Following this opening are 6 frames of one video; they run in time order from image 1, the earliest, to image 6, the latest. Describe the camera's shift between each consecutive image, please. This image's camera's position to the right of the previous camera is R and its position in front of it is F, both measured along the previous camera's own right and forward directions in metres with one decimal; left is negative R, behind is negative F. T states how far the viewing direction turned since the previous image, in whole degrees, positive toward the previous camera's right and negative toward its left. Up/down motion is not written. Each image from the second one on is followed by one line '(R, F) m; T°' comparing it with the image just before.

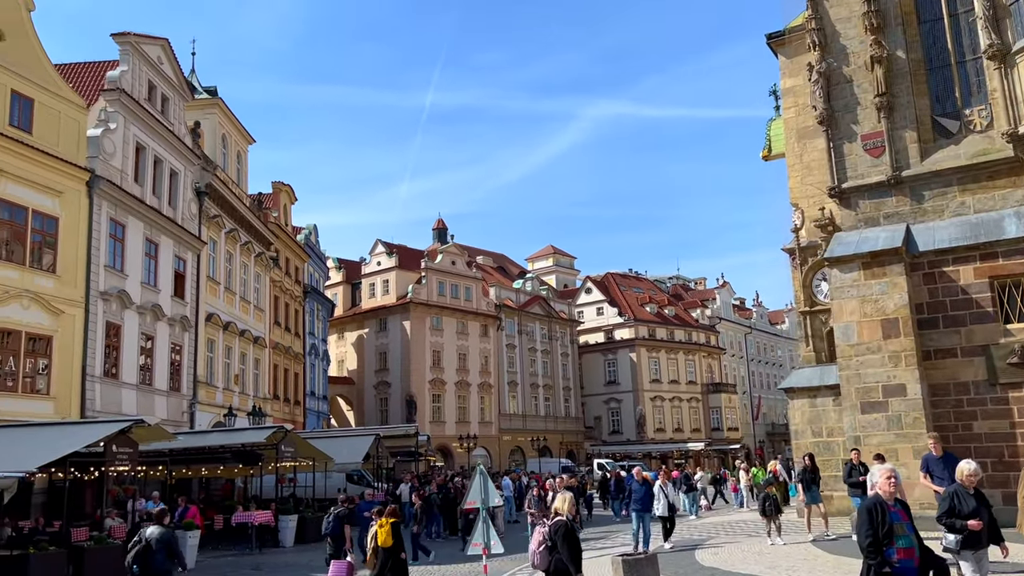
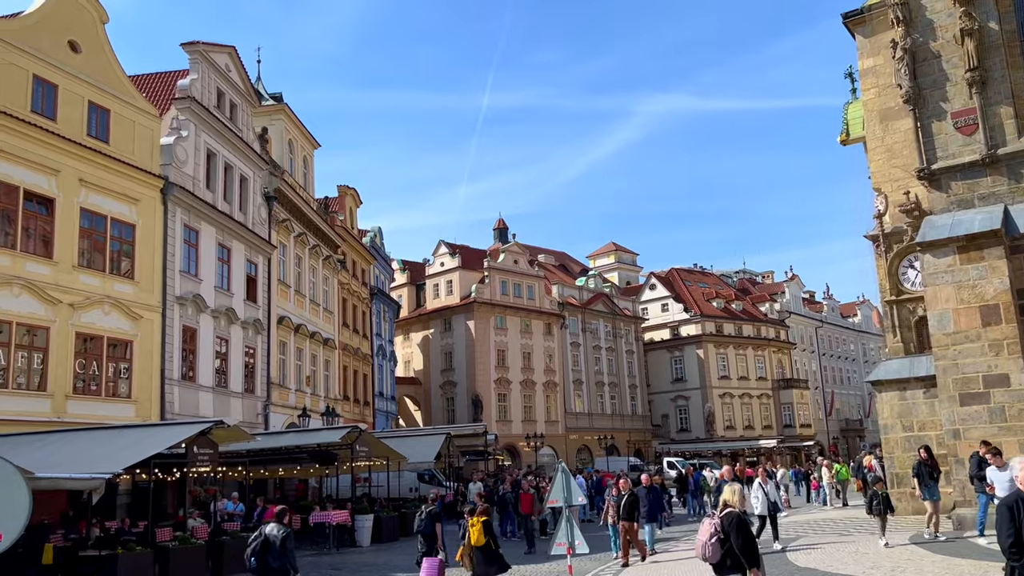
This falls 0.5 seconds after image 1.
(-0.3, +0.3) m; -4°
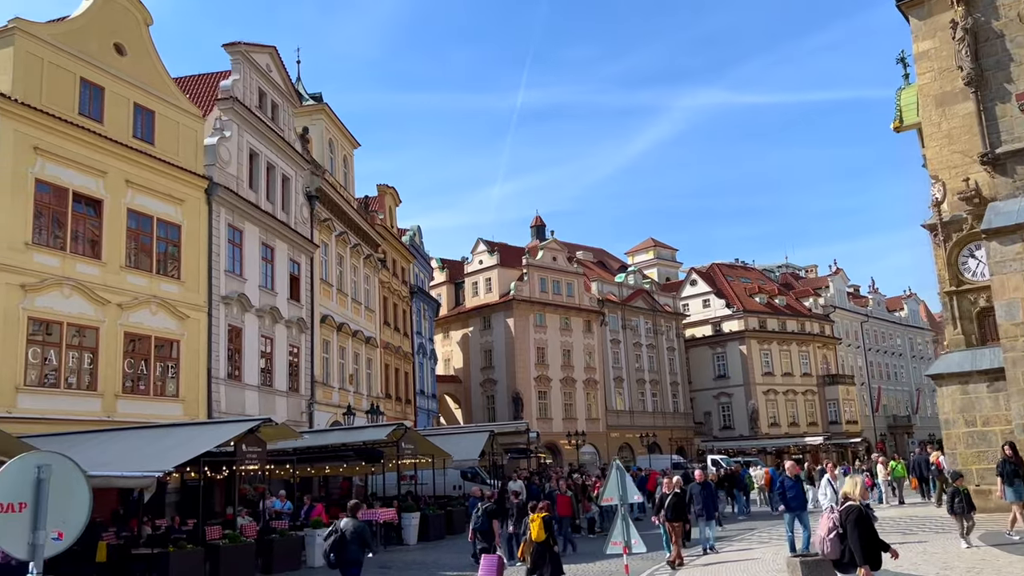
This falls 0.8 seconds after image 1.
(-0.2, +0.3) m; -2°
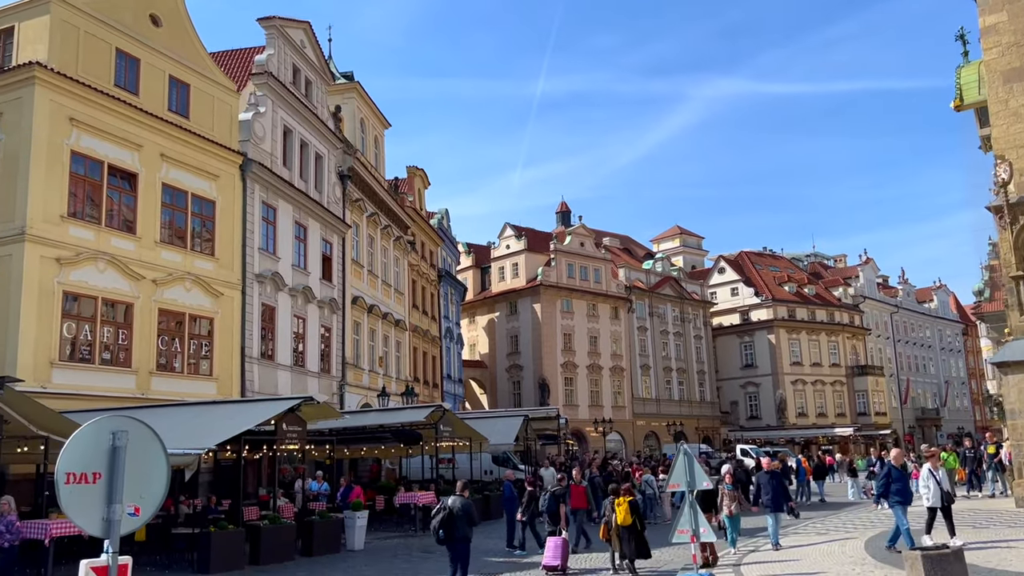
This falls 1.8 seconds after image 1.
(-0.6, +0.6) m; -1°
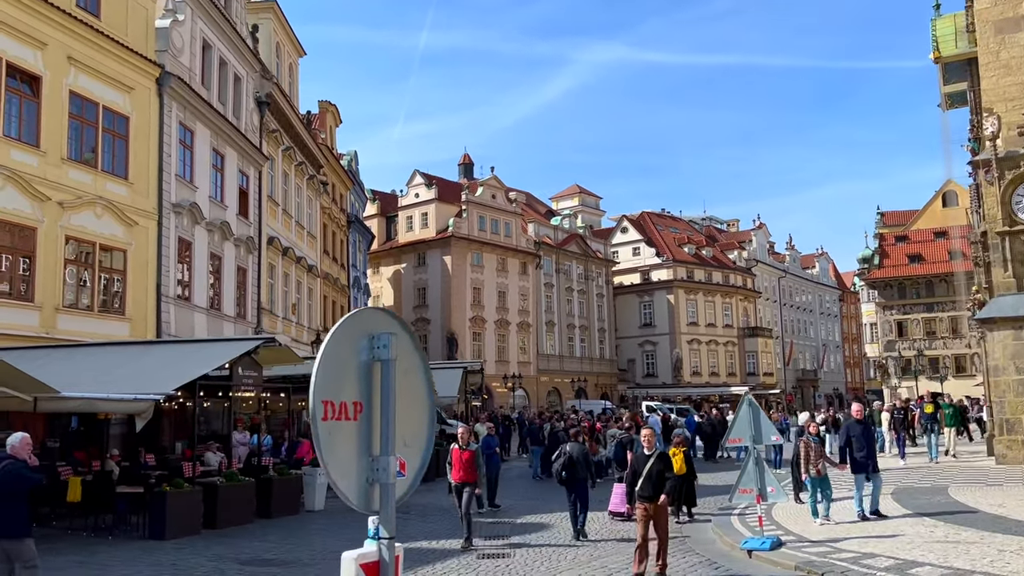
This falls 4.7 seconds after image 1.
(-1.9, +1.8) m; +8°
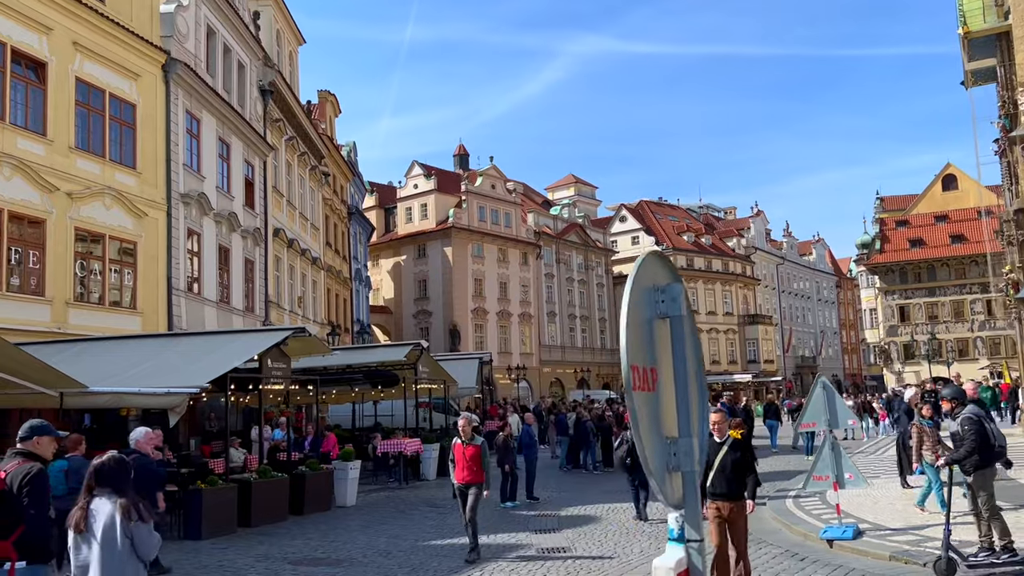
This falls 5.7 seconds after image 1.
(-0.8, +0.5) m; +1°
